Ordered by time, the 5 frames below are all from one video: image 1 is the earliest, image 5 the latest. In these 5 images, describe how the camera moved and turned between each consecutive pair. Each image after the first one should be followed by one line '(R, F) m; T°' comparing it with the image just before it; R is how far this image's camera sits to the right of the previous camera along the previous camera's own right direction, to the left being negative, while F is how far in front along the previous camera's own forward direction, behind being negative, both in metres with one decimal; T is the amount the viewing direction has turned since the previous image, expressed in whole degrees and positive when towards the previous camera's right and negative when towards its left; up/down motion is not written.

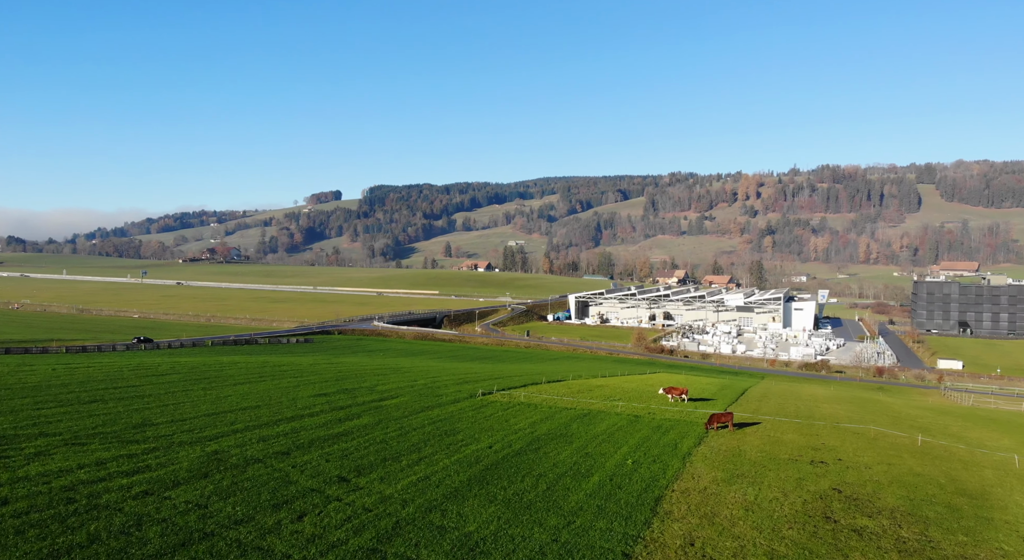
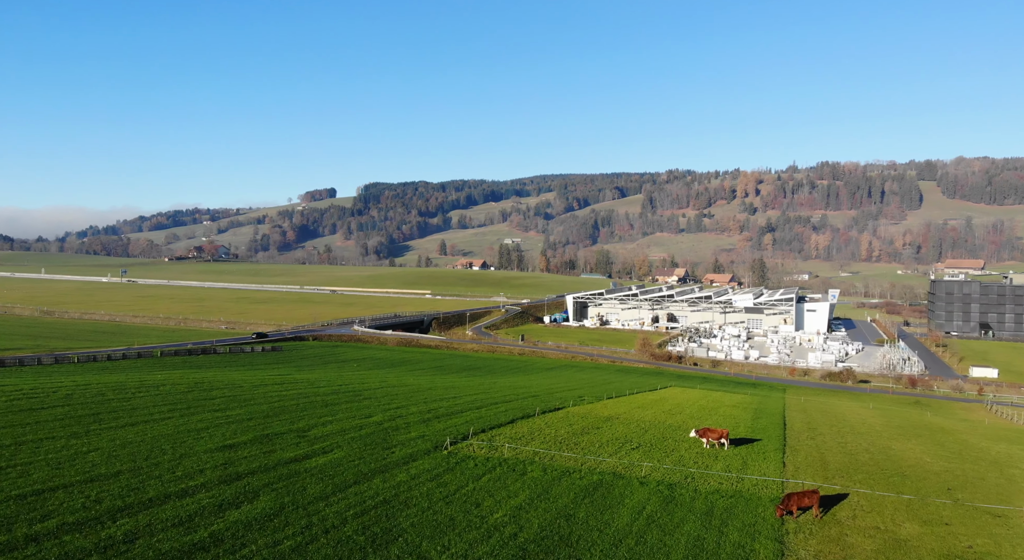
(+0.4, +6.0) m; 0°
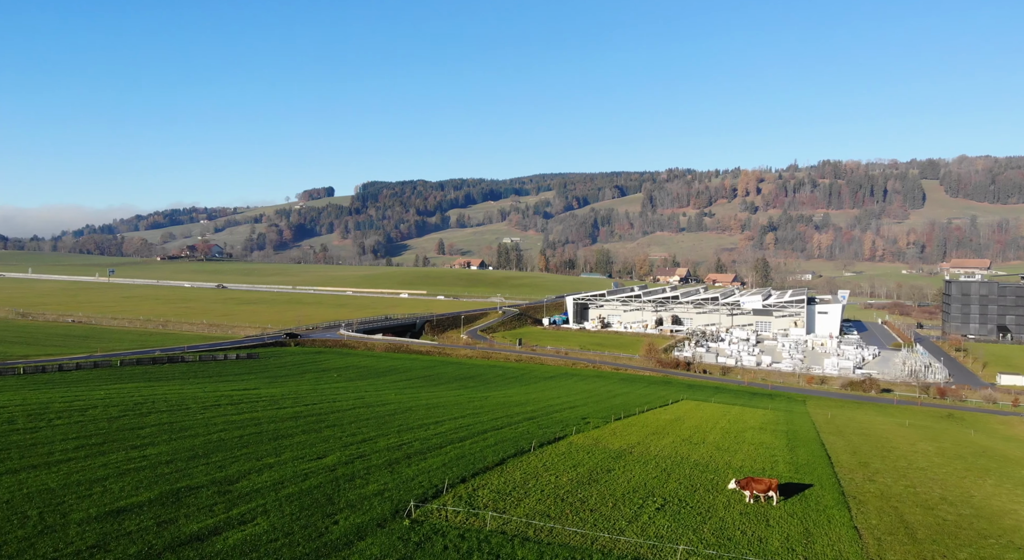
(+0.2, +4.0) m; 0°
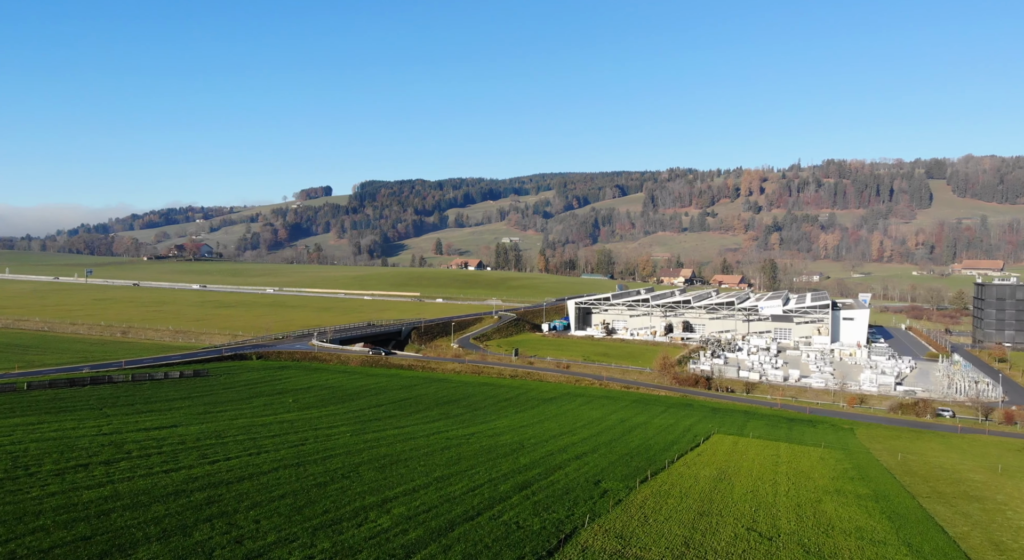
(+0.3, +7.2) m; 0°
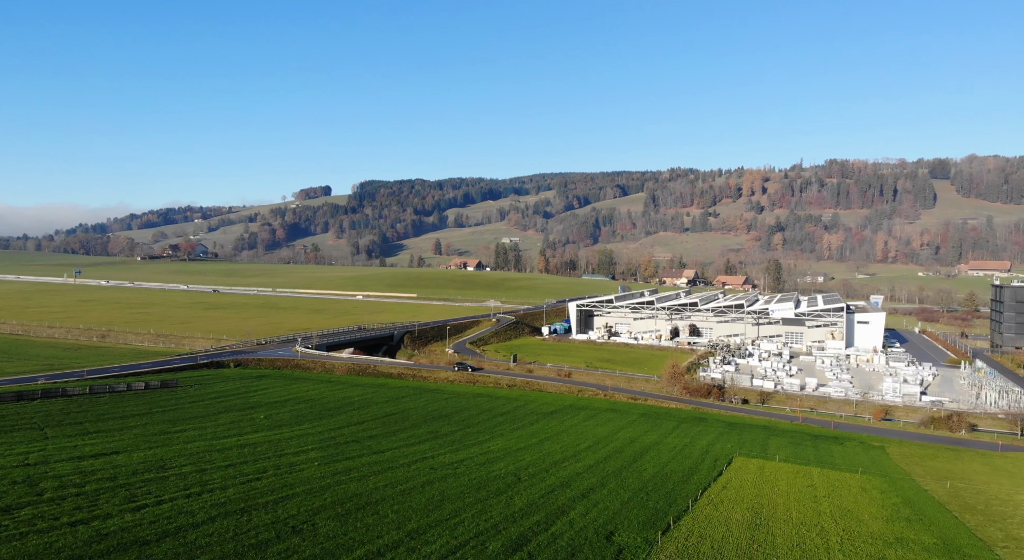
(+0.2, +3.5) m; 0°
